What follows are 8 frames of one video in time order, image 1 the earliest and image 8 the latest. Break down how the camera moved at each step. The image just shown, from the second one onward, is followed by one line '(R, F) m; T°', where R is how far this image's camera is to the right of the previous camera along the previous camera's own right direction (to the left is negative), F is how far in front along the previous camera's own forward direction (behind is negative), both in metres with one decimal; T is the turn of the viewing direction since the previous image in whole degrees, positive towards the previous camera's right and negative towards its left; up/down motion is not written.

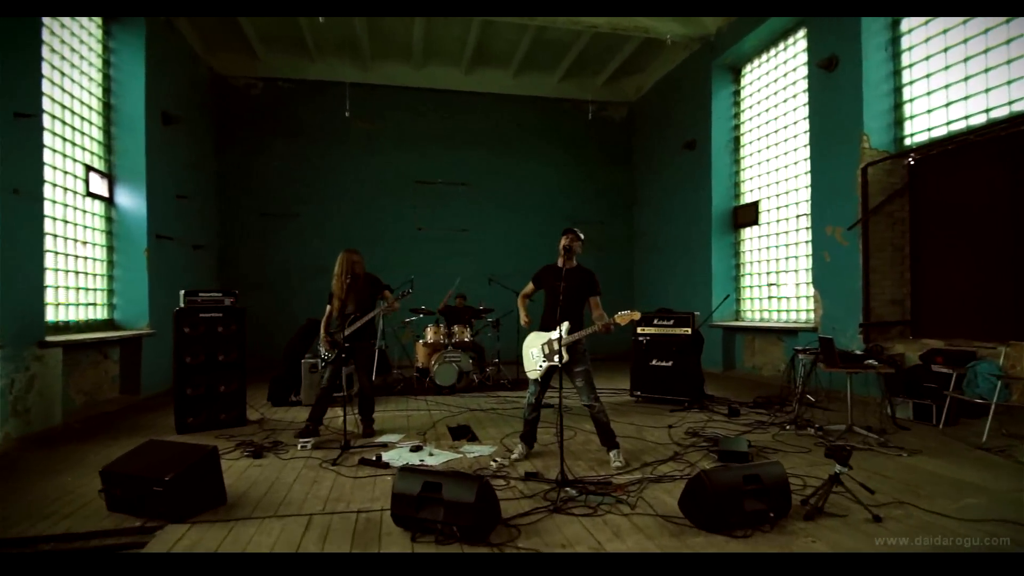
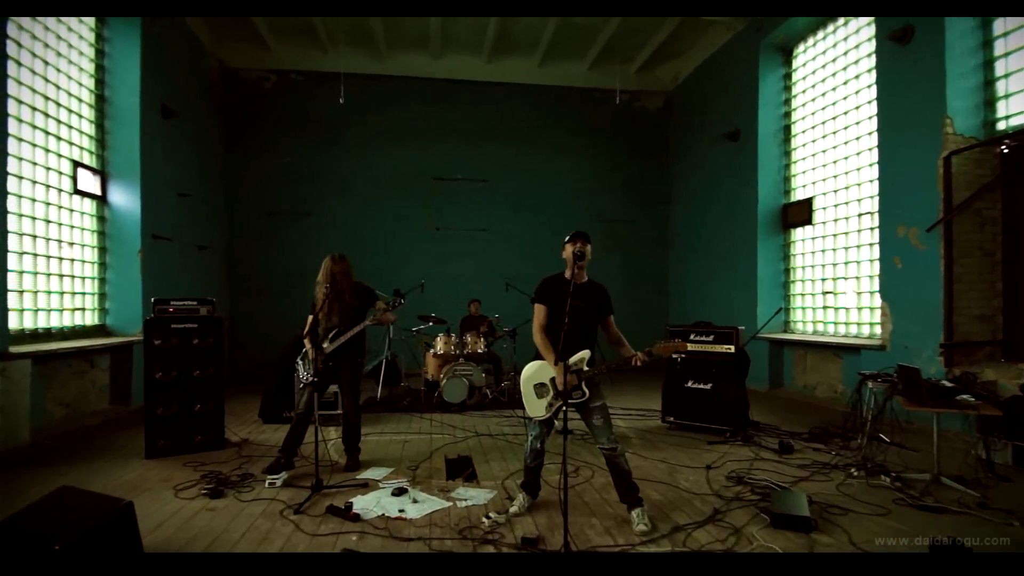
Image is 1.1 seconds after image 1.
(+0.2, +0.6) m; -4°
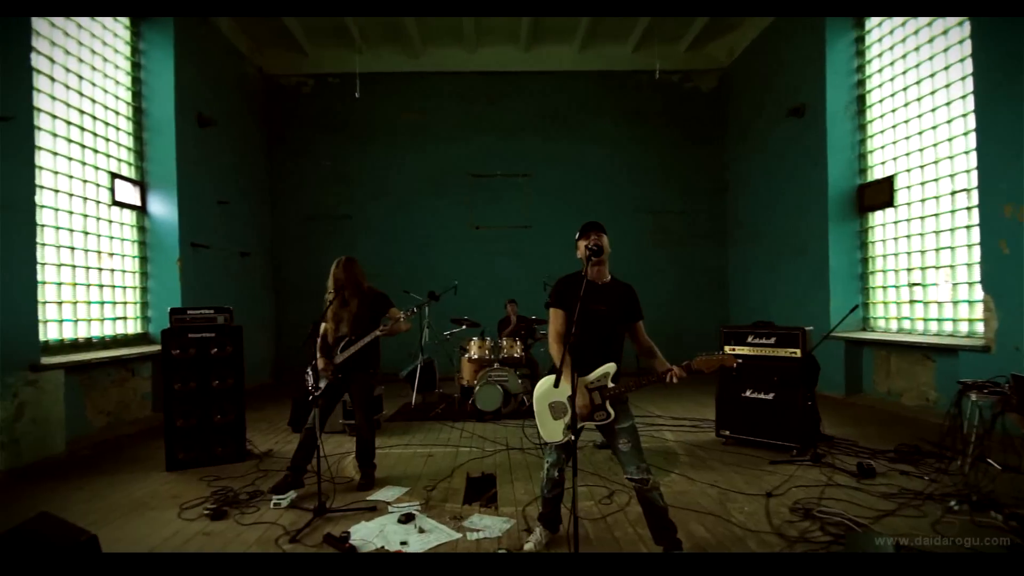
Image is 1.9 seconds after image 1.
(+0.2, +0.4) m; -6°
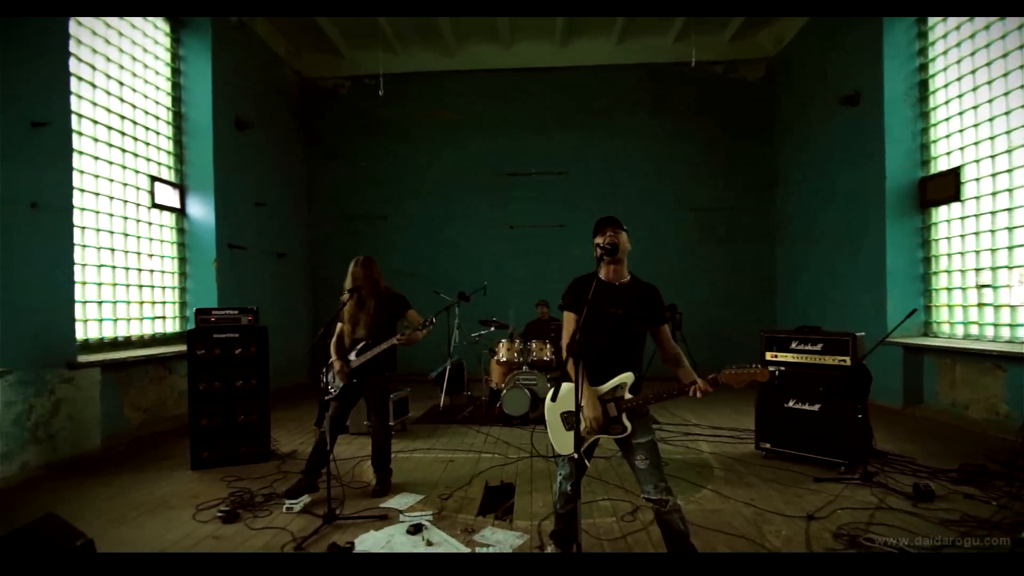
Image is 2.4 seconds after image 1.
(+0.1, +0.2) m; -5°
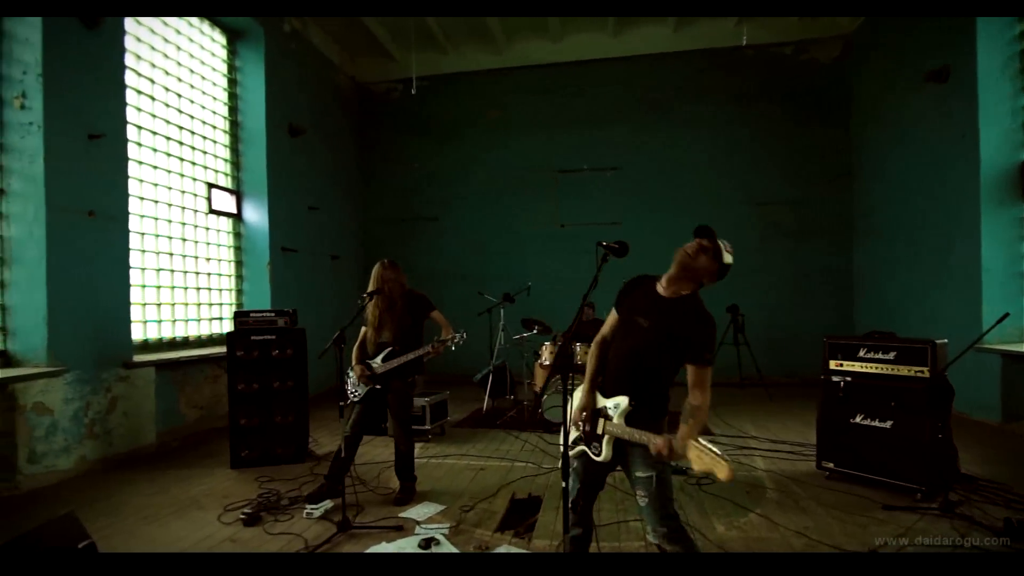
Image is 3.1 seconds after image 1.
(+0.2, +0.2) m; -7°
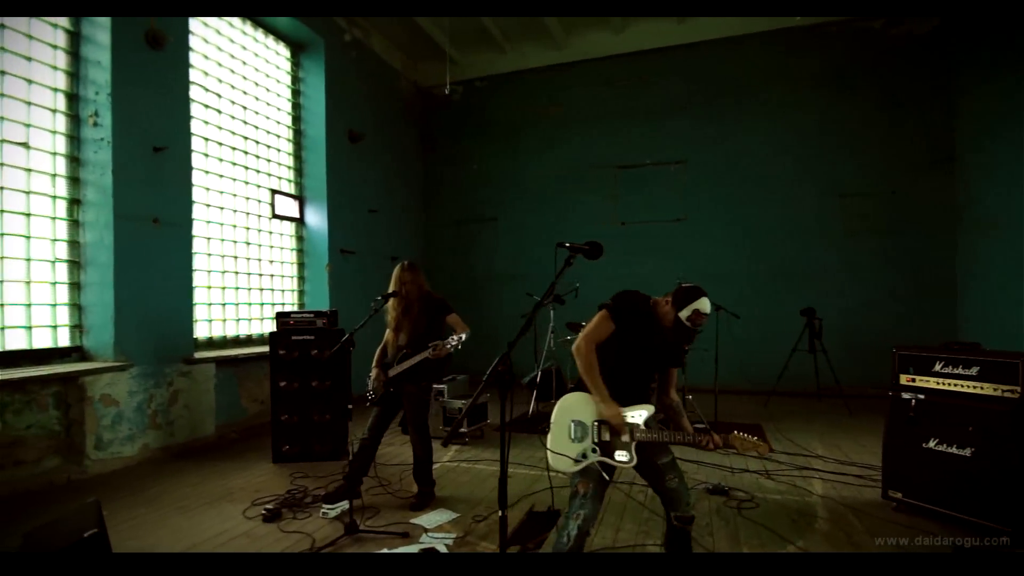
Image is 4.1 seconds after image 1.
(+0.4, +0.2) m; -9°
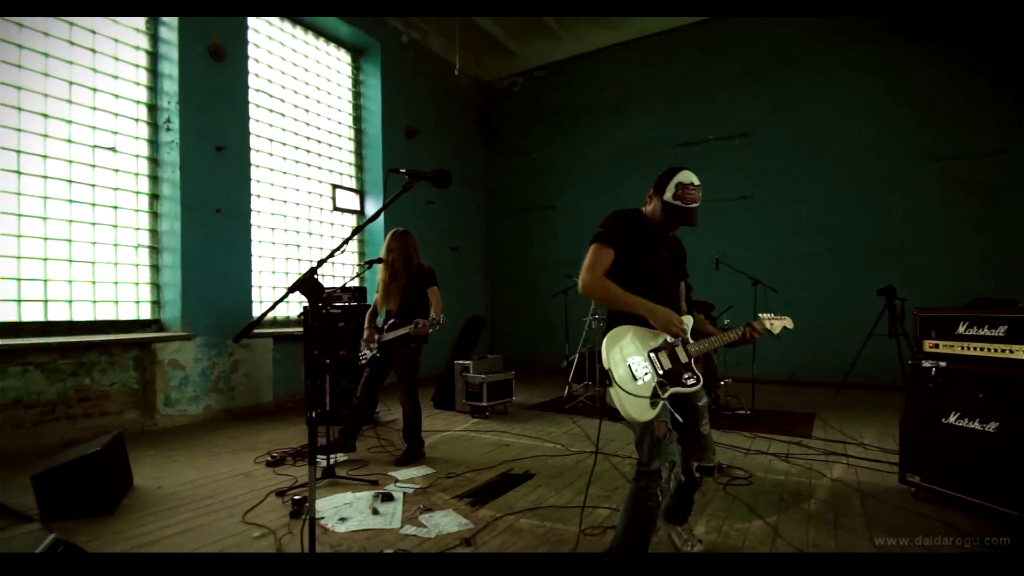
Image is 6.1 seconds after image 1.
(+0.8, 0.0) m; -12°
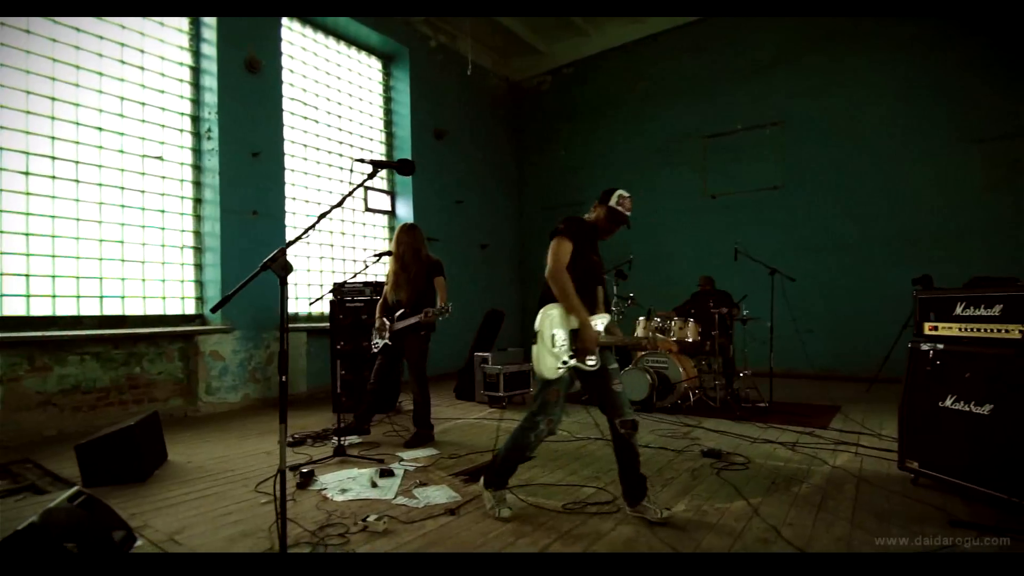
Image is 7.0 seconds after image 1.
(+0.3, -0.1) m; -5°
